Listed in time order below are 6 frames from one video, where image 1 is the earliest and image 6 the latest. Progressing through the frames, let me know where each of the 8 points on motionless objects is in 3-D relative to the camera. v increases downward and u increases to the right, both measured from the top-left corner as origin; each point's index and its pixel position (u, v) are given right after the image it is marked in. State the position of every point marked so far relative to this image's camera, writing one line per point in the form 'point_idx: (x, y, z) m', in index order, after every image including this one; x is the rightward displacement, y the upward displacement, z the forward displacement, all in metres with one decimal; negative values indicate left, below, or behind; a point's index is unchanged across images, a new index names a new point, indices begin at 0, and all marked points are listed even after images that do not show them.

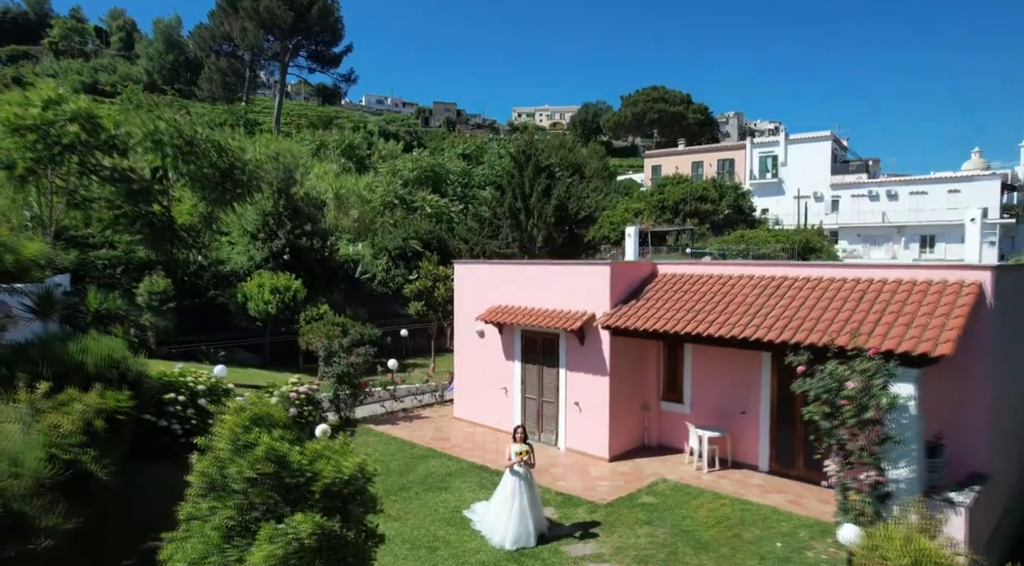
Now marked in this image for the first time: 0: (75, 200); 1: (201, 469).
0: (-8.1, +1.5, +13.3) m
1: (-1.7, -1.1, +4.1) m
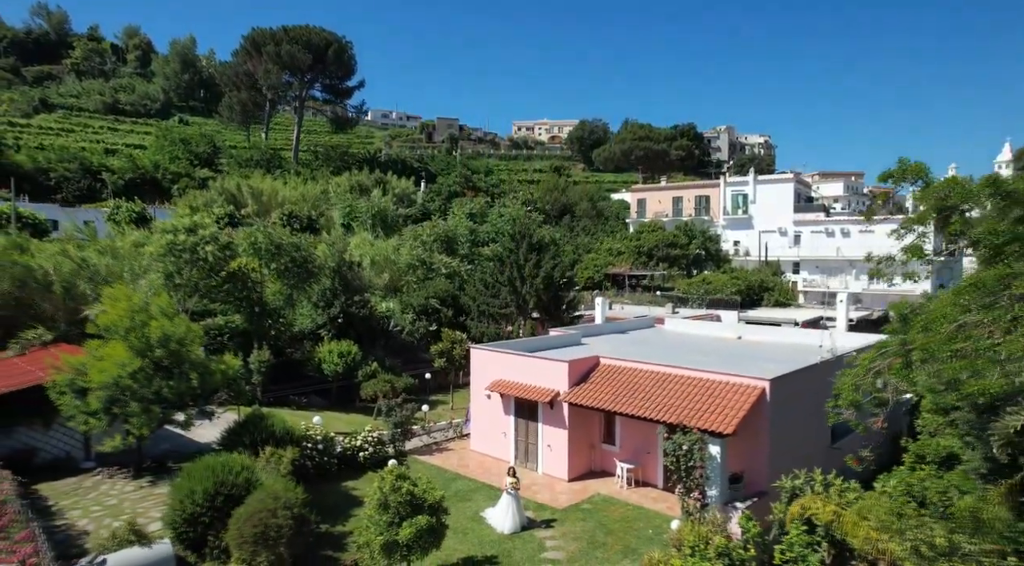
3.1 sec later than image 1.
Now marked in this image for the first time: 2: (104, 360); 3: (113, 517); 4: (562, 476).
0: (-8.1, -0.2, +18.9) m
1: (-1.8, -2.9, +9.7) m
2: (-6.4, -1.3, +11.4) m
3: (-5.4, -3.2, +9.8) m
4: (+1.0, -3.8, +14.6) m
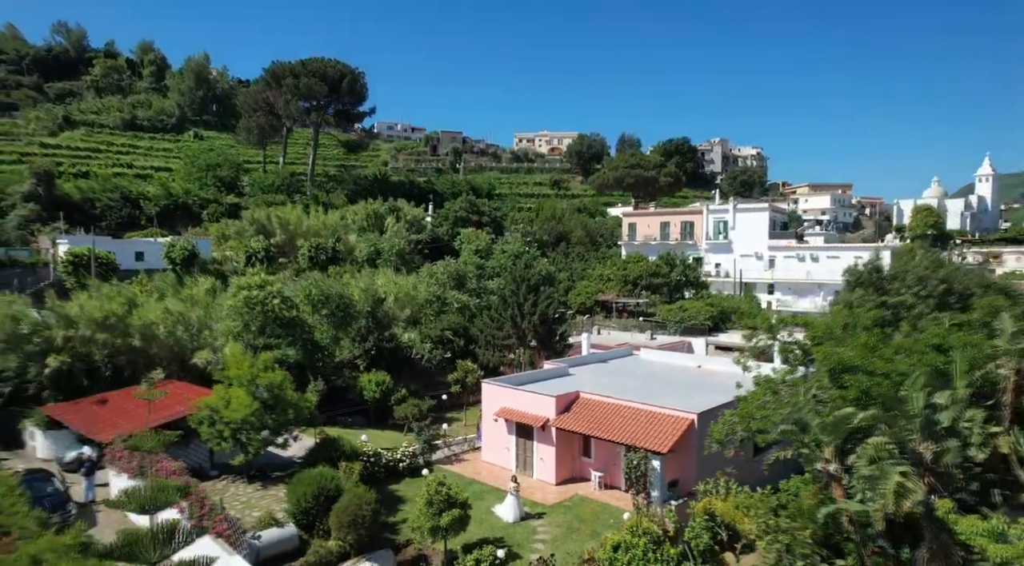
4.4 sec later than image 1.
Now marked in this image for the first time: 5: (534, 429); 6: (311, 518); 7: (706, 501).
0: (-8.1, -1.7, +24.0) m
1: (-1.8, -4.4, +14.8) m
2: (-6.4, -2.8, +16.5) m
3: (-5.4, -4.7, +14.9) m
4: (+1.0, -5.3, +19.6) m
5: (+0.6, -4.0, +20.0) m
6: (-4.0, -4.7, +14.6) m
7: (+4.0, -4.5, +15.1) m
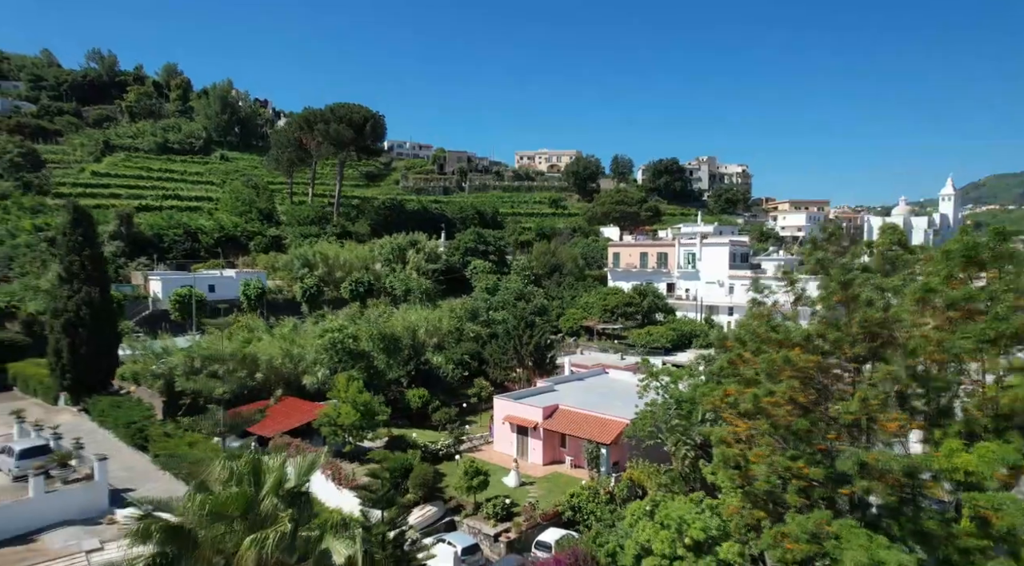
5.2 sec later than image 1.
0: (-8.0, -3.8, +34.2) m
1: (-1.7, -6.4, +25.0) m
2: (-6.3, -4.8, +26.7) m
3: (-5.3, -6.7, +25.1) m
4: (+1.1, -7.4, +29.9) m
5: (+0.7, -6.1, +30.2) m
6: (-4.0, -6.8, +24.8) m
7: (+4.1, -6.6, +25.3) m
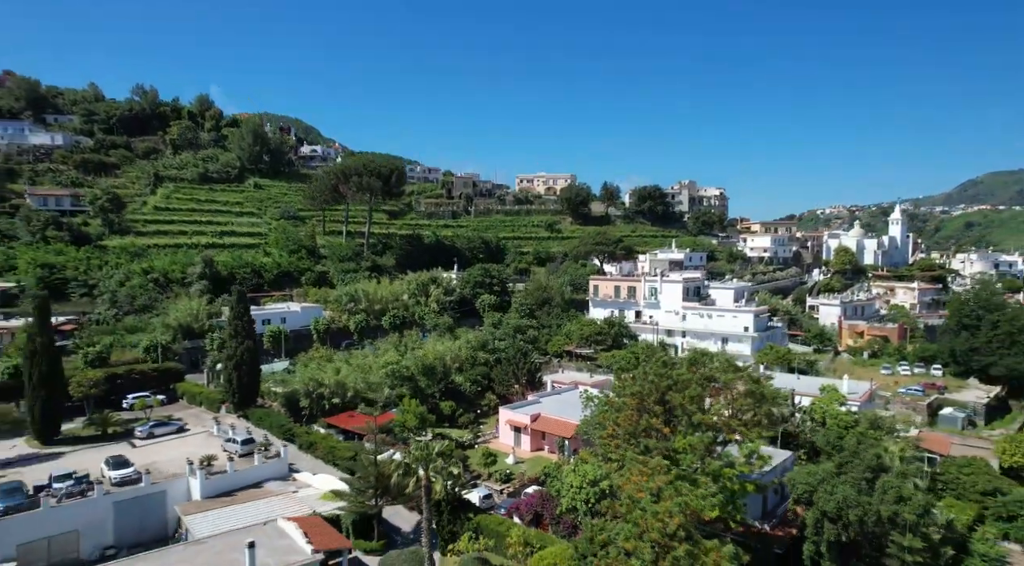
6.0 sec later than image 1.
0: (-8.0, -7.1, +51.2) m
1: (-1.8, -9.8, +42.0) m
2: (-6.3, -8.2, +43.7) m
3: (-5.4, -10.1, +42.1) m
4: (+1.1, -10.8, +46.8) m
5: (+0.6, -9.5, +47.2) m
6: (-4.0, -10.2, +41.8) m
7: (+4.0, -10.0, +42.2) m
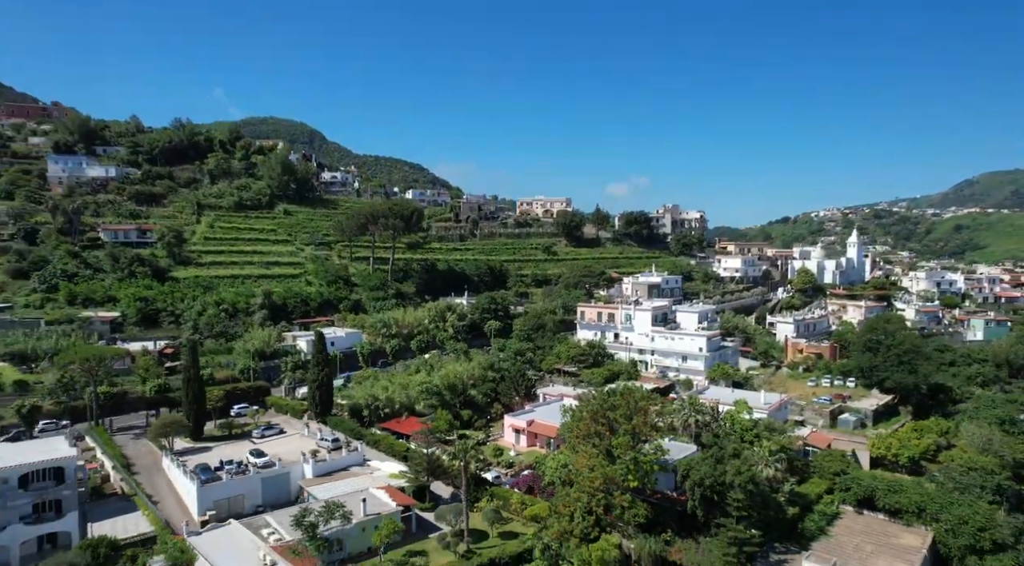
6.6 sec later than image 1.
0: (-7.9, -10.9, +69.3) m
1: (-1.6, -13.7, +60.0) m
2: (-6.2, -12.1, +61.8) m
3: (-5.2, -13.9, +60.1) m
4: (+1.2, -14.6, +64.9) m
5: (+0.8, -13.3, +65.3) m
6: (-3.9, -14.0, +59.9) m
7: (+4.2, -13.8, +60.3) m
